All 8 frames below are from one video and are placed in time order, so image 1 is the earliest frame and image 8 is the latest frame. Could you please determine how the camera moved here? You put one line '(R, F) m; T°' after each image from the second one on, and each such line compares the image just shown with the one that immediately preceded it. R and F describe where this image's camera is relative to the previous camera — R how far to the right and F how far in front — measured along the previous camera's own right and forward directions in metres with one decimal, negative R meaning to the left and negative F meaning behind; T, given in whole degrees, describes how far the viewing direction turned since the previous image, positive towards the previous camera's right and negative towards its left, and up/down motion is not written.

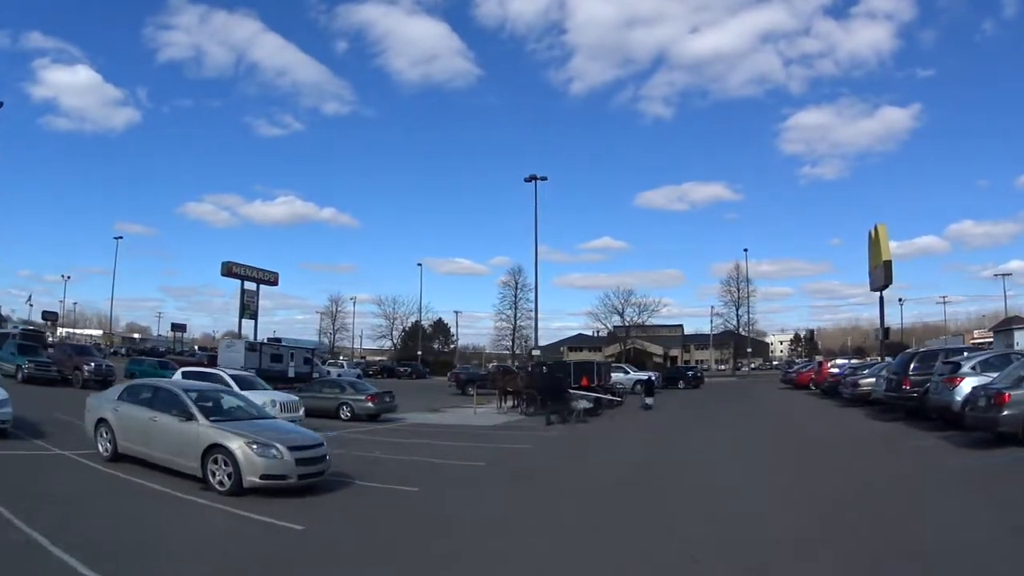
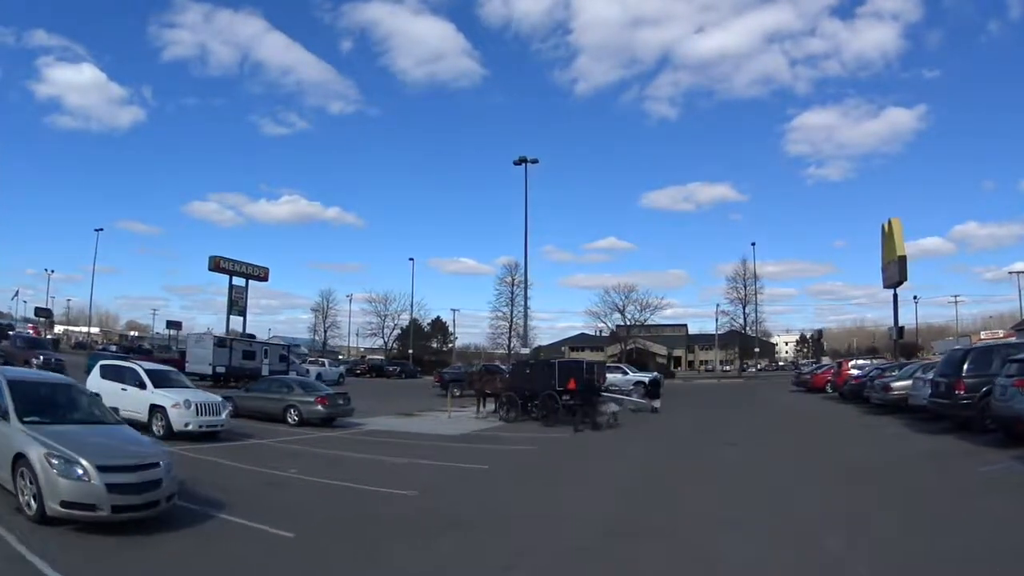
(+0.7, +3.1) m; 0°
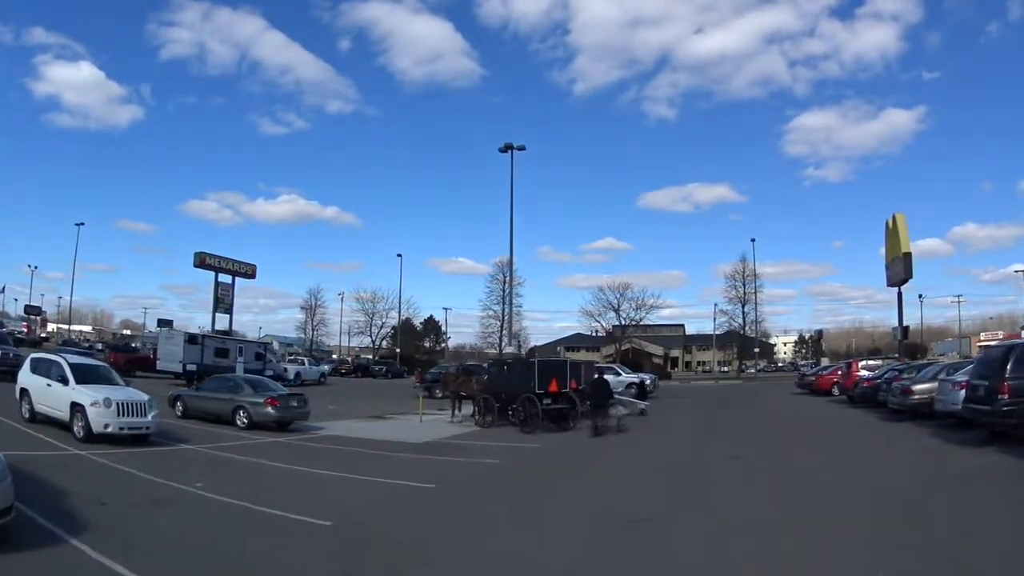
(+0.5, +2.2) m; 0°
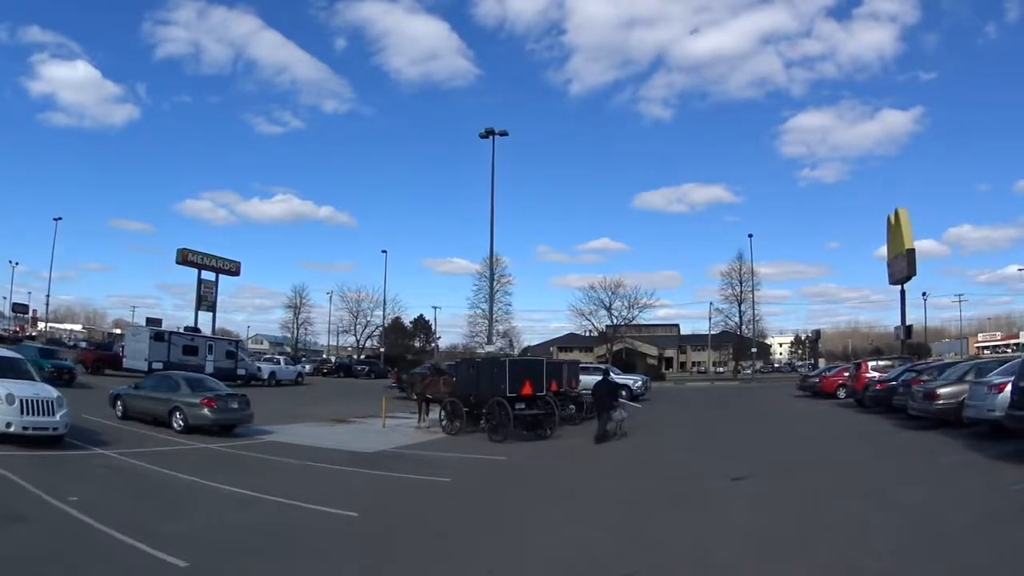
(+0.6, +2.2) m; 0°
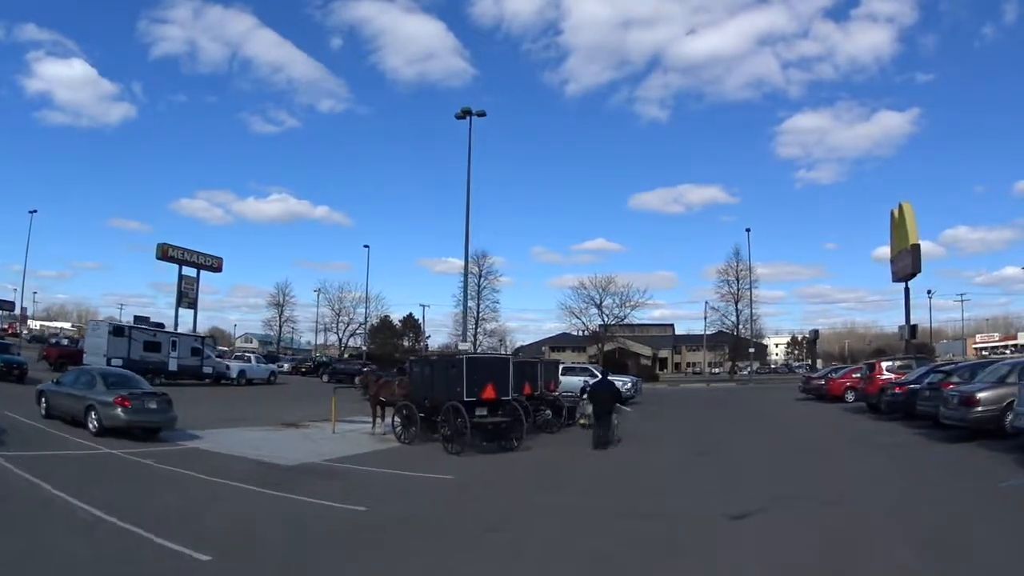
(+0.6, +2.5) m; 0°
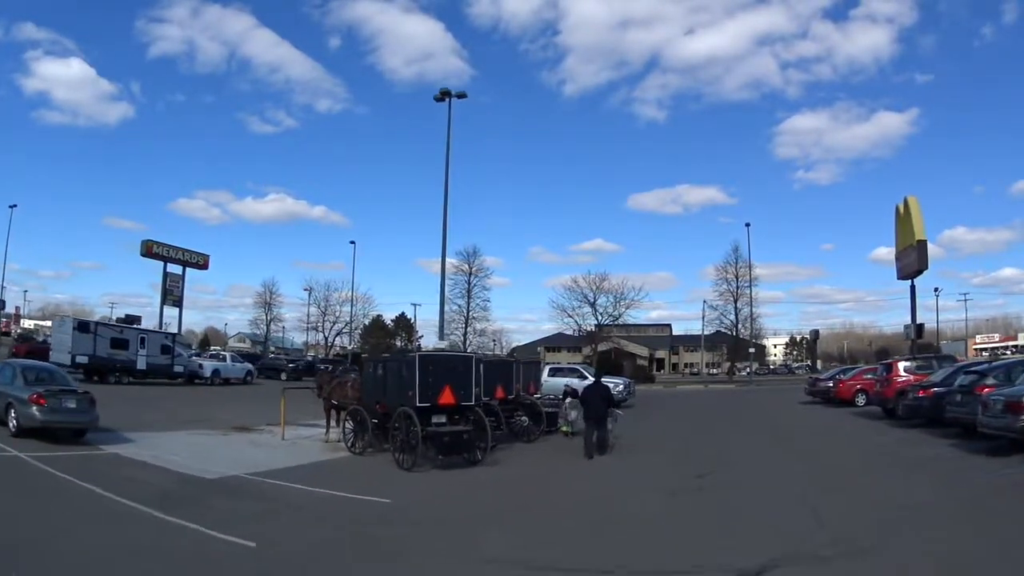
(+0.5, +2.0) m; 0°
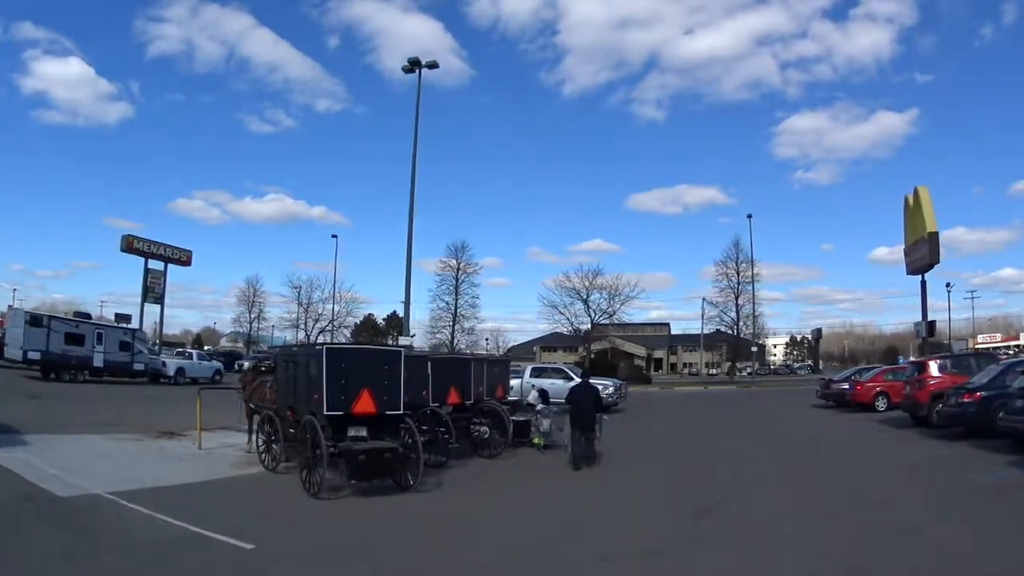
(+0.6, +2.6) m; 0°
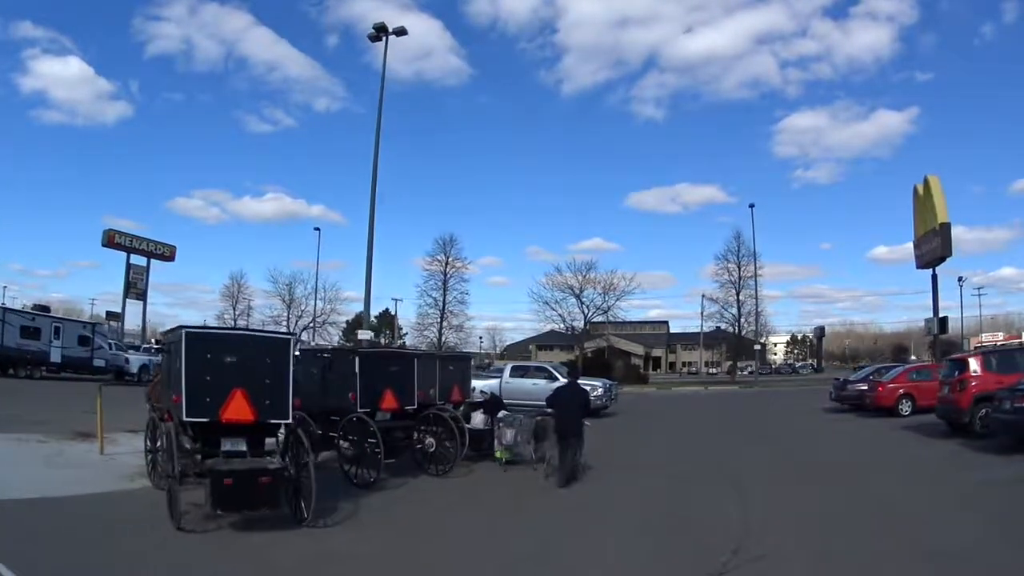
(+0.6, +2.4) m; 0°
